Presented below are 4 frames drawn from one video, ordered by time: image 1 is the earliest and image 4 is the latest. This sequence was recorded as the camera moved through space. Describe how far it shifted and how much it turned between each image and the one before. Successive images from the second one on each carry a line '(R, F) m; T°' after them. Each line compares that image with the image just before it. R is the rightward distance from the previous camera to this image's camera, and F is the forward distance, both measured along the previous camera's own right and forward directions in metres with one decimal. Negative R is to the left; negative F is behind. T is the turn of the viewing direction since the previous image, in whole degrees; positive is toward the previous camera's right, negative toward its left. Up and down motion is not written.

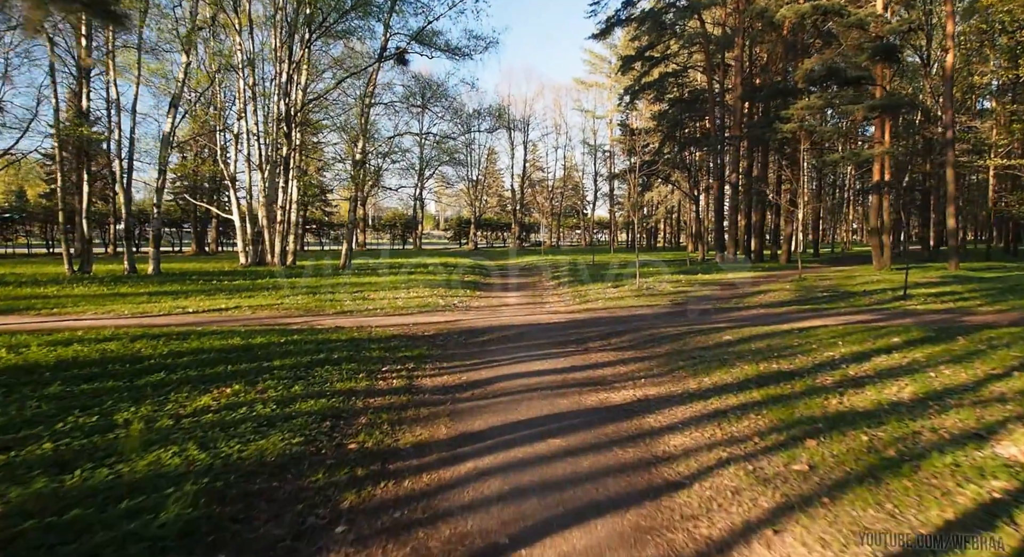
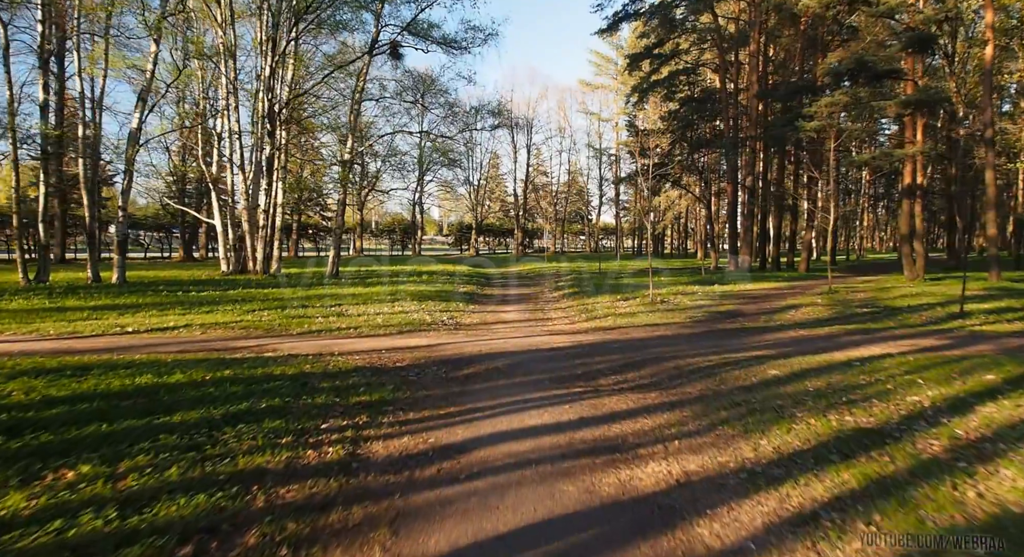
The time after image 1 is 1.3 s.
(+0.1, +1.8) m; 0°
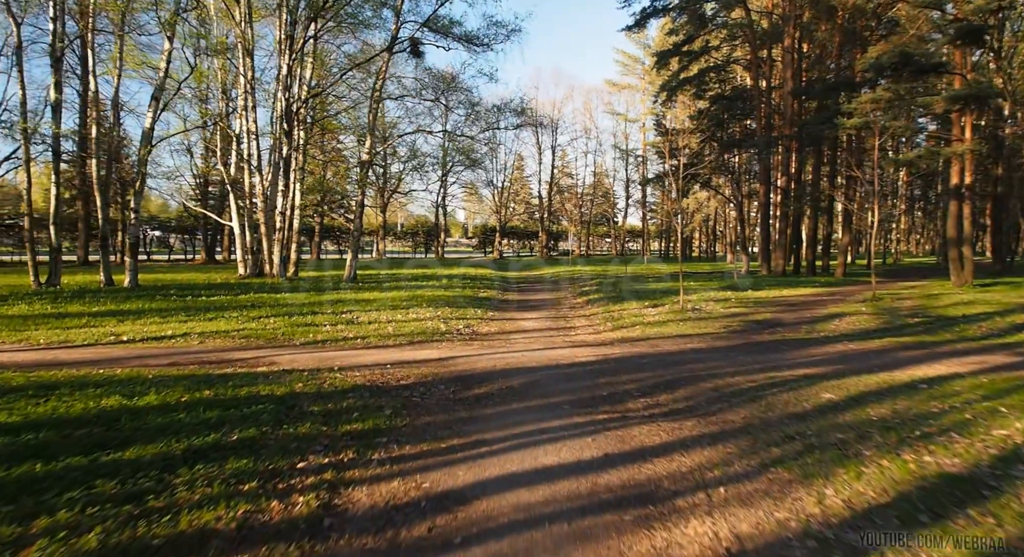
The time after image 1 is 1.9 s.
(+0.1, +0.8) m; -2°
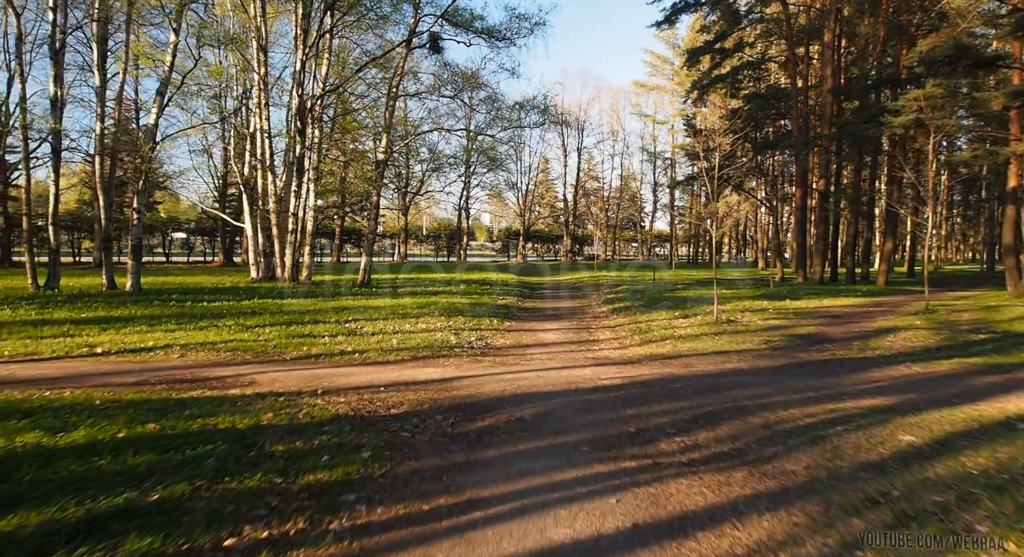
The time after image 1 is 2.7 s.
(+0.1, +1.1) m; -2°
